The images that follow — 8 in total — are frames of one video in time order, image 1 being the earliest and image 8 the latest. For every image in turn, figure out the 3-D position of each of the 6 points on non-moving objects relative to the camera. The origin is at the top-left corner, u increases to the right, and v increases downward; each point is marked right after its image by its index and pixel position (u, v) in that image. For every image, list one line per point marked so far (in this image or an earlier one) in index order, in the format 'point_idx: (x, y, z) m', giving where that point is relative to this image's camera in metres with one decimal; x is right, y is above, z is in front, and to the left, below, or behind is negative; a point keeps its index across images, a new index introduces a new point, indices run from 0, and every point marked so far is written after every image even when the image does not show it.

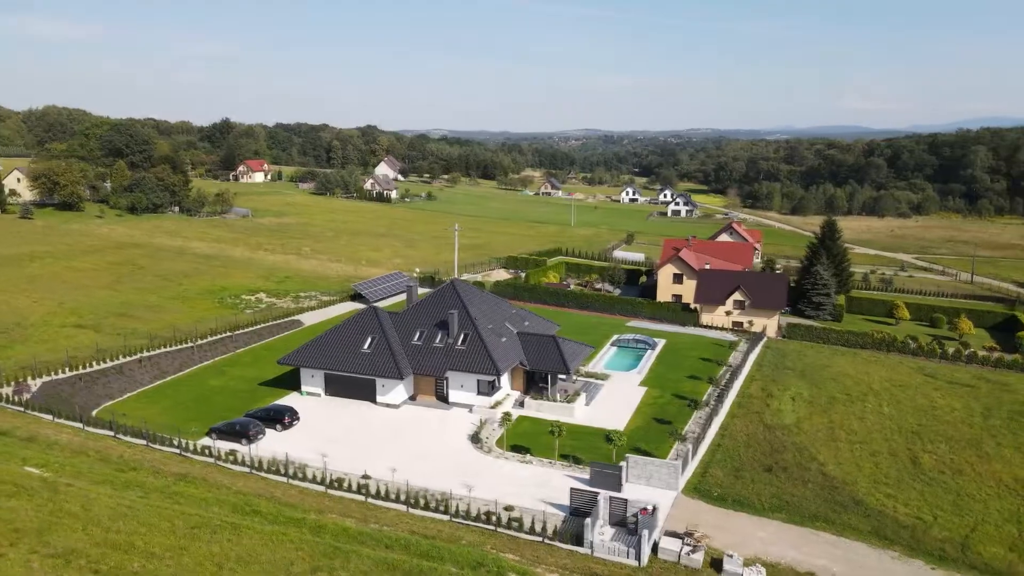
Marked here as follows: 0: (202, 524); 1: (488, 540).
0: (-8.1, -6.2, +19.5) m
1: (-0.6, -6.7, +19.8) m
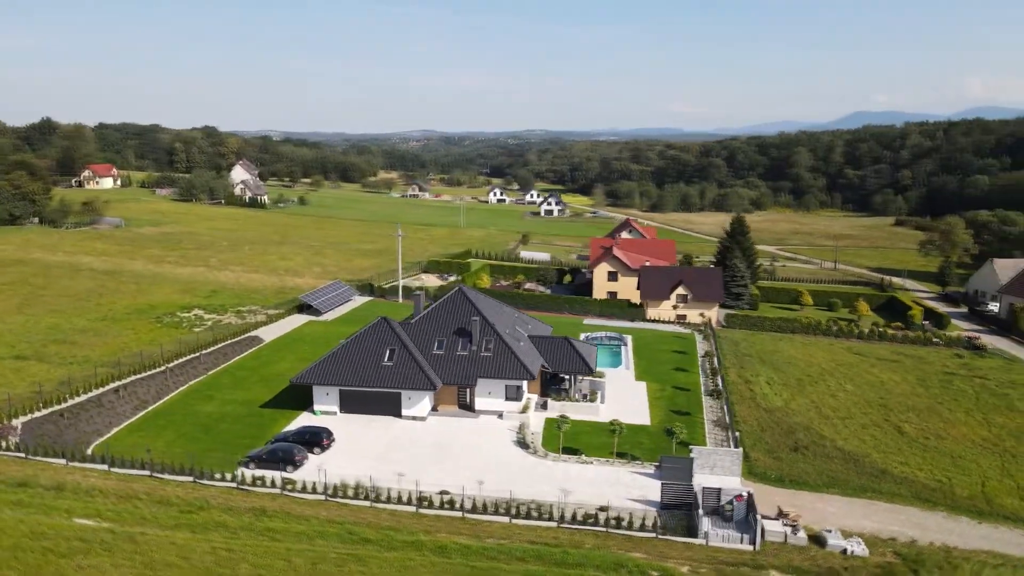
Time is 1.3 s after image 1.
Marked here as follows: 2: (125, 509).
0: (-4.6, -6.7, +18.2) m
1: (+2.7, -6.9, +20.0) m
2: (-10.4, -6.0, +19.9) m
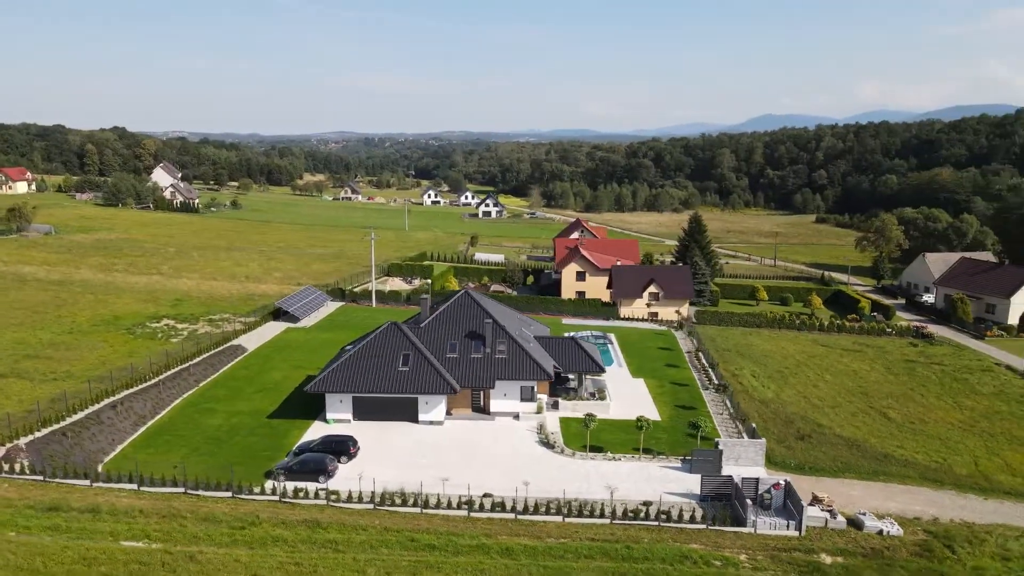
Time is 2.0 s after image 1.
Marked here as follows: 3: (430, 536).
0: (-2.8, -6.8, +17.9) m
1: (+4.2, -6.8, +20.5) m
2: (-8.8, -6.2, +19.0) m
3: (-2.2, -6.6, +19.6) m
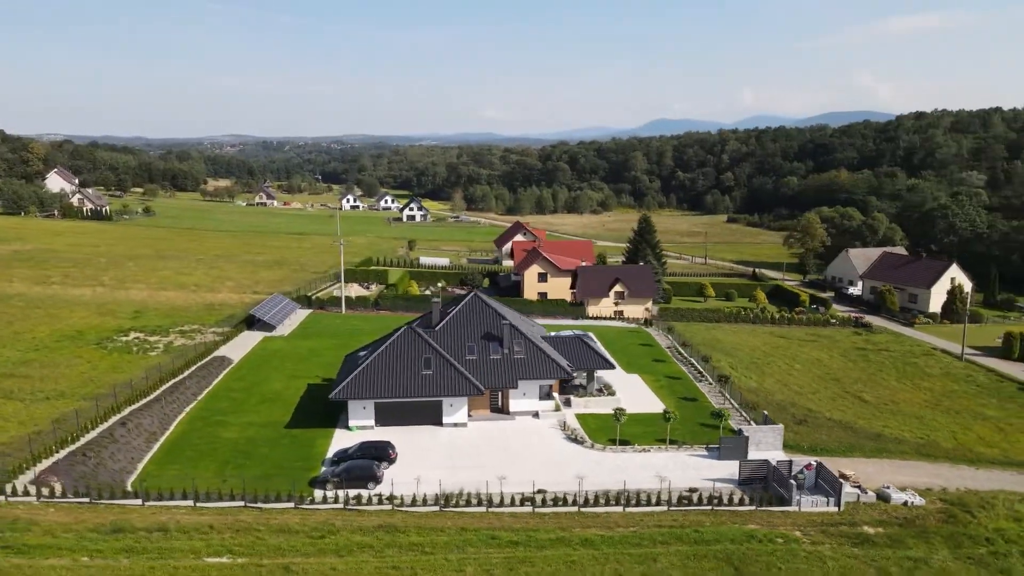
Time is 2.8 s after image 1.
0: (-0.5, -6.8, +18.2) m
1: (+6.2, -6.7, +21.6) m
2: (-6.6, -6.4, +18.5) m
3: (-0.1, -6.6, +20.0) m
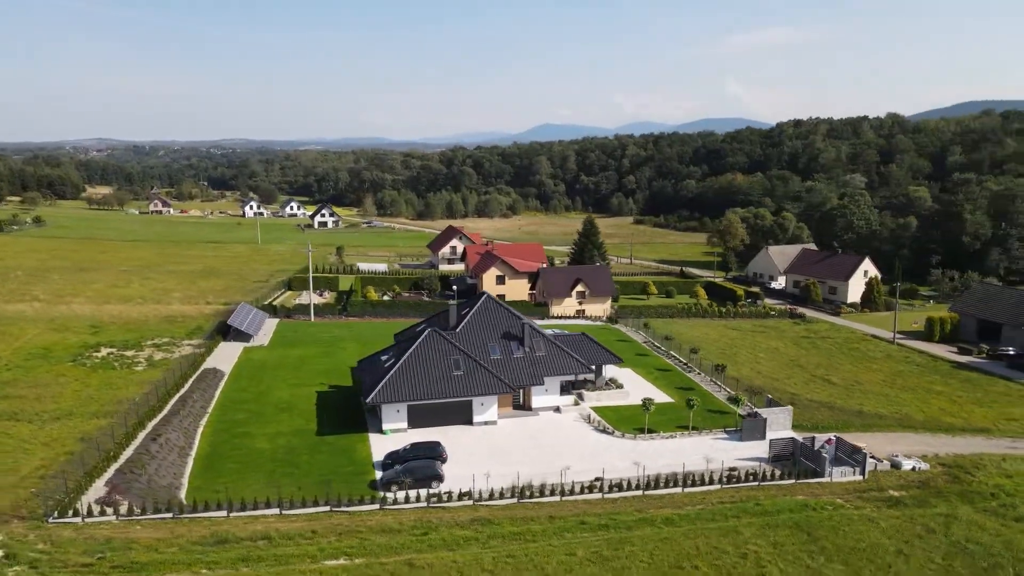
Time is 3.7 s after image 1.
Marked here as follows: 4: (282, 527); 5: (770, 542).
0: (+2.2, -6.8, +19.2) m
1: (+8.3, -6.5, +23.6) m
2: (-3.9, -6.5, +18.7) m
3: (+2.3, -6.6, +21.0) m
4: (-6.0, -6.3, +19.3) m
5: (+7.1, -6.9, +19.9) m
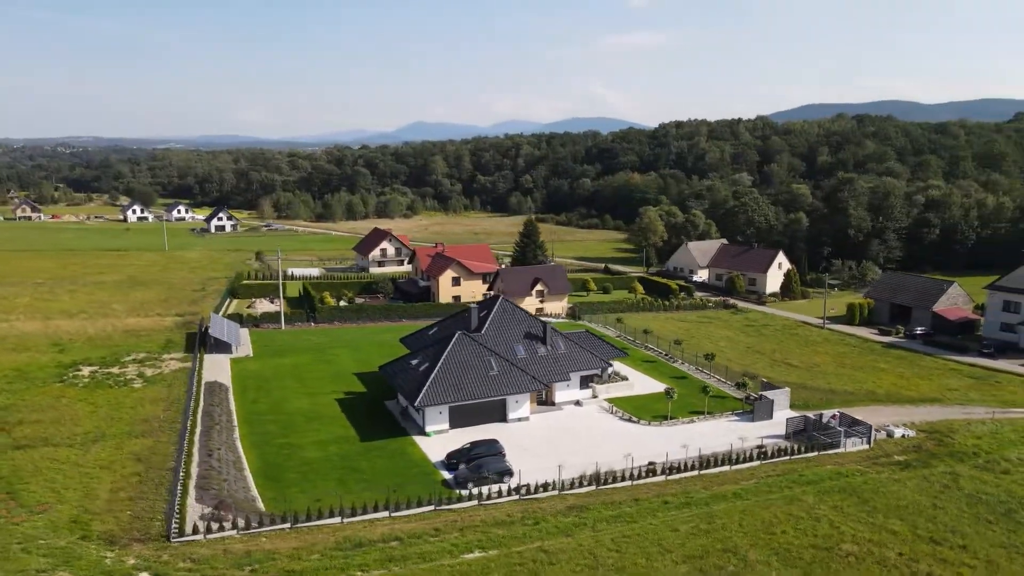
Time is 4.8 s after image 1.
0: (+5.1, -6.8, +21.2) m
1: (+10.5, -6.3, +26.5) m
2: (-0.8, -6.7, +19.7) m
3: (+5.0, -6.6, +23.0) m
4: (-3.0, -6.5, +19.9) m
5: (+9.9, -6.7, +22.7) m
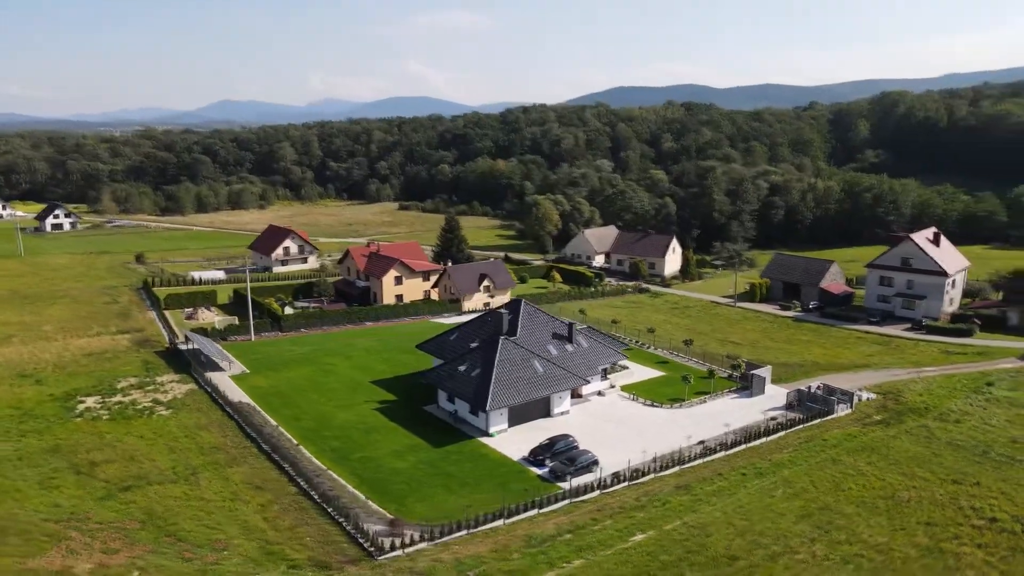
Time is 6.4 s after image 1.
0: (+9.2, -6.9, +25.5) m
1: (+13.1, -6.1, +31.8) m
2: (+3.8, -7.2, +22.7) m
3: (+8.6, -6.7, +27.2) m
4: (+1.5, -7.1, +22.4) m
5: (+13.4, -6.7, +28.0) m
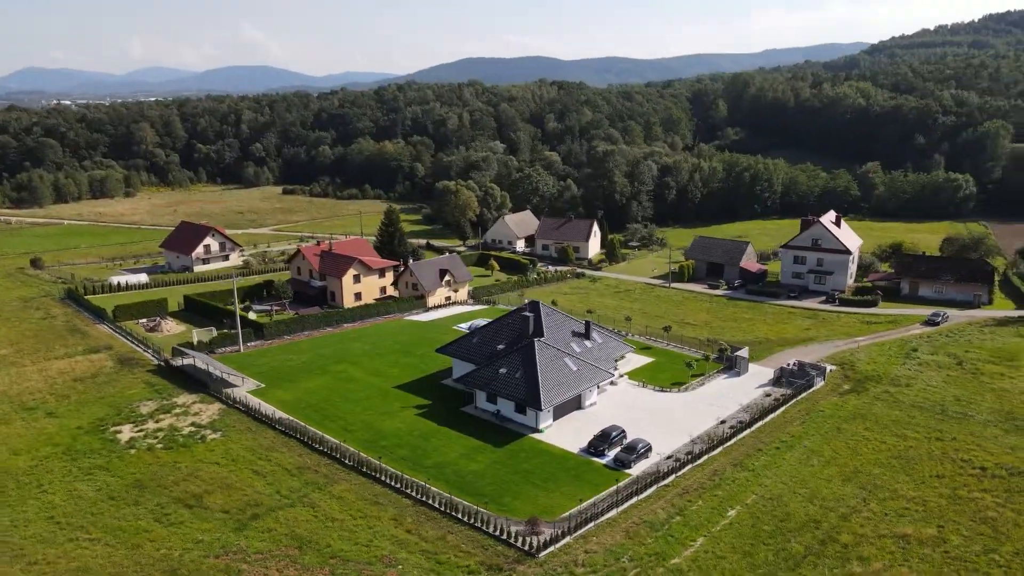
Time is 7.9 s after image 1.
0: (+12.3, -7.0, +30.3) m
1: (+14.9, -5.8, +37.2) m
2: (+7.5, -7.6, +26.6) m
3: (+11.4, -6.7, +31.9) m
4: (+5.4, -7.6, +25.9) m
5: (+16.0, -6.4, +33.6) m
